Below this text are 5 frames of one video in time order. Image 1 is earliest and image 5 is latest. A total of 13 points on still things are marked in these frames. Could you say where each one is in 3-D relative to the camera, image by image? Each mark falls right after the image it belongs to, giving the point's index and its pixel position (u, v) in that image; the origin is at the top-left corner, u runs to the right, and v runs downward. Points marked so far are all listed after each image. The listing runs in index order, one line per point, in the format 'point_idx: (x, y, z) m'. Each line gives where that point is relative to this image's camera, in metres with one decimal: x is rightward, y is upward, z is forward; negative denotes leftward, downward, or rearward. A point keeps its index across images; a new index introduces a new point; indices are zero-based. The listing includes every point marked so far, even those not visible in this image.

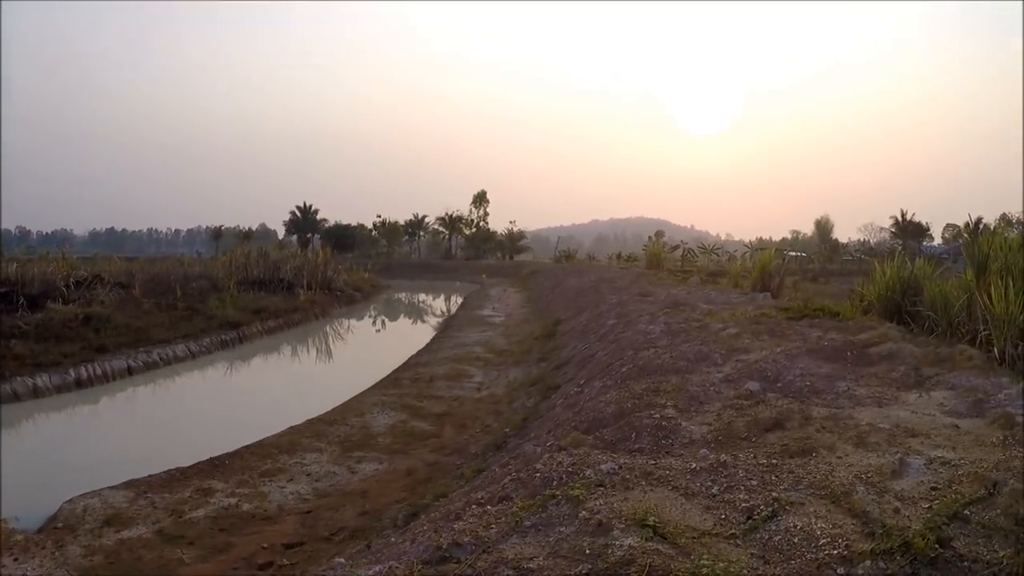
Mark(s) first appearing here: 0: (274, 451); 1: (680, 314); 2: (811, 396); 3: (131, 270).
0: (-2.5, -1.7, +6.8) m
1: (+2.5, -0.4, +9.7) m
2: (+2.1, -0.8, +4.6) m
3: (-10.1, +0.4, +17.5) m
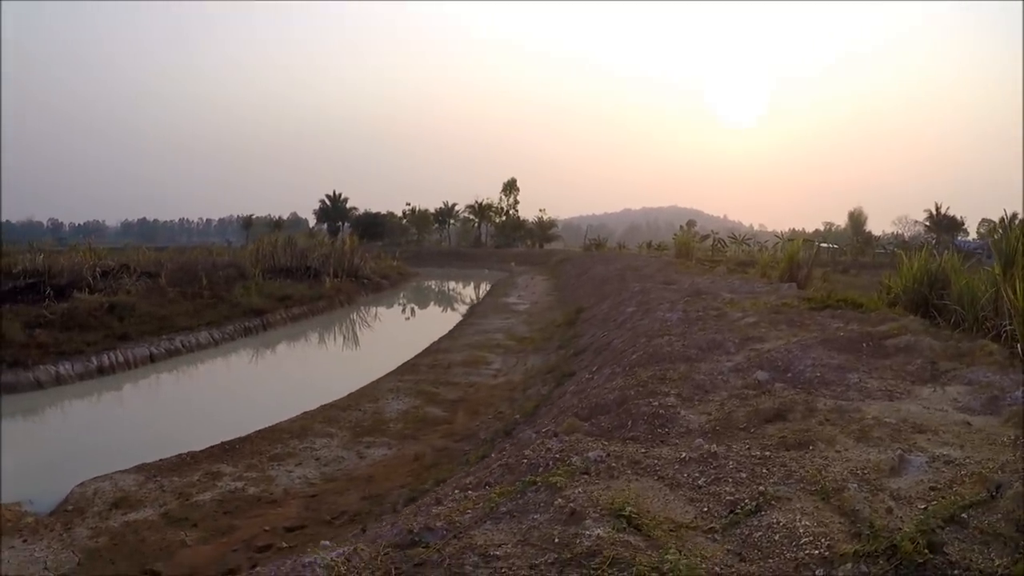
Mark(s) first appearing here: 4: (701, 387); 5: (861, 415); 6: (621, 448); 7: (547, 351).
0: (-2.4, -1.5, +6.8) m
1: (+2.7, -0.2, +9.5) m
2: (+2.1, -0.7, +4.4) m
3: (-9.4, +0.8, +17.9) m
4: (+1.3, -0.7, +4.4) m
5: (+1.9, -0.7, +3.6) m
6: (+0.5, -0.8, +3.2) m
7: (+0.6, -1.1, +11.3) m
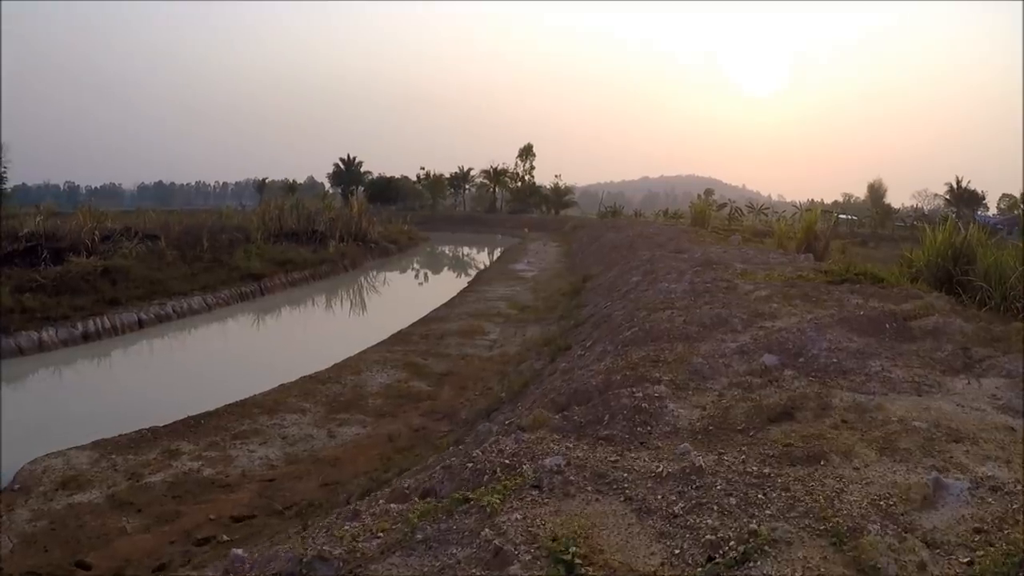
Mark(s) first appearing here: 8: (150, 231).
0: (-2.5, -1.2, +6.4) m
1: (+2.7, +0.2, +8.9) m
2: (+1.9, -0.5, +3.8) m
3: (-9.2, +1.8, +17.5) m
4: (+1.1, -0.5, +3.9) m
5: (+1.7, -0.6, +3.0) m
6: (+0.3, -0.7, +2.6) m
7: (+0.6, -0.5, +10.8) m
8: (-9.2, +1.5, +16.8) m
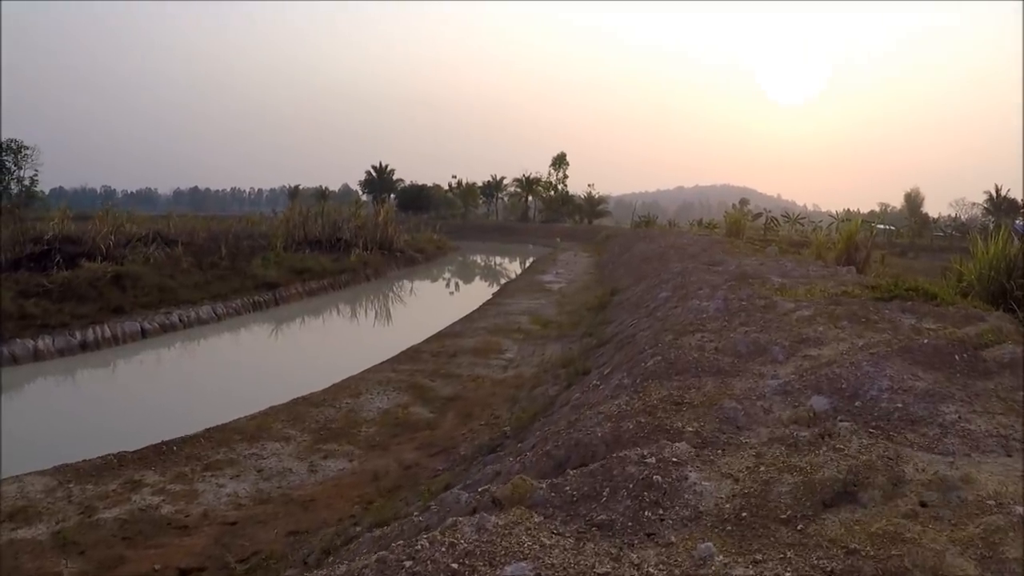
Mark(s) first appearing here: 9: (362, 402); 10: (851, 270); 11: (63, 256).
0: (-2.4, -1.3, +5.8) m
1: (+2.9, 0.0, +8.1) m
2: (+1.8, -0.6, +3.0) m
3: (-8.6, +1.6, +17.3) m
4: (+1.0, -0.6, +3.1) m
5: (+1.6, -0.7, +2.2) m
6: (+0.2, -0.8, +1.9) m
7: (+0.9, -0.8, +10.0) m
8: (-8.5, +1.3, +16.6) m
9: (-1.6, -1.2, +7.0) m
10: (+5.4, +0.3, +10.3) m
11: (-9.3, +0.7, +13.8) m
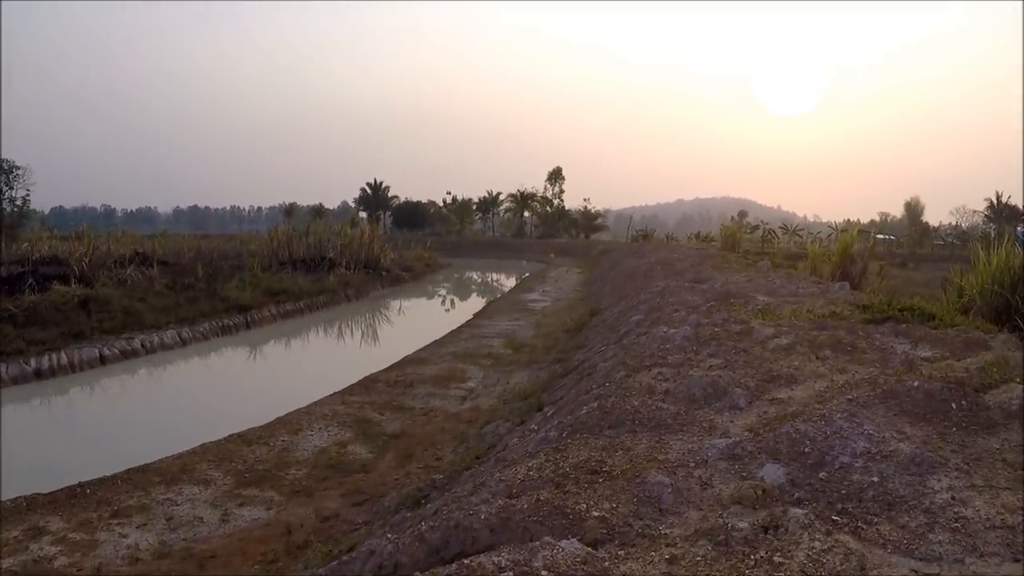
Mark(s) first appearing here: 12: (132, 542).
0: (-2.9, -1.6, +5.1) m
1: (+2.4, -0.3, +7.4) m
2: (+1.3, -0.8, +2.4) m
3: (-9.1, +1.0, +16.7) m
4: (+0.5, -0.8, +2.4) m
5: (+1.1, -0.8, +1.5) m
6: (-0.3, -0.9, +1.2) m
7: (+0.4, -1.1, +9.4) m
8: (-9.0, +0.7, +16.0) m
9: (-2.1, -1.5, +6.3) m
10: (+4.9, 0.0, +9.6) m
11: (-9.8, +0.2, +13.2) m
12: (-2.5, -1.7, +4.1) m
